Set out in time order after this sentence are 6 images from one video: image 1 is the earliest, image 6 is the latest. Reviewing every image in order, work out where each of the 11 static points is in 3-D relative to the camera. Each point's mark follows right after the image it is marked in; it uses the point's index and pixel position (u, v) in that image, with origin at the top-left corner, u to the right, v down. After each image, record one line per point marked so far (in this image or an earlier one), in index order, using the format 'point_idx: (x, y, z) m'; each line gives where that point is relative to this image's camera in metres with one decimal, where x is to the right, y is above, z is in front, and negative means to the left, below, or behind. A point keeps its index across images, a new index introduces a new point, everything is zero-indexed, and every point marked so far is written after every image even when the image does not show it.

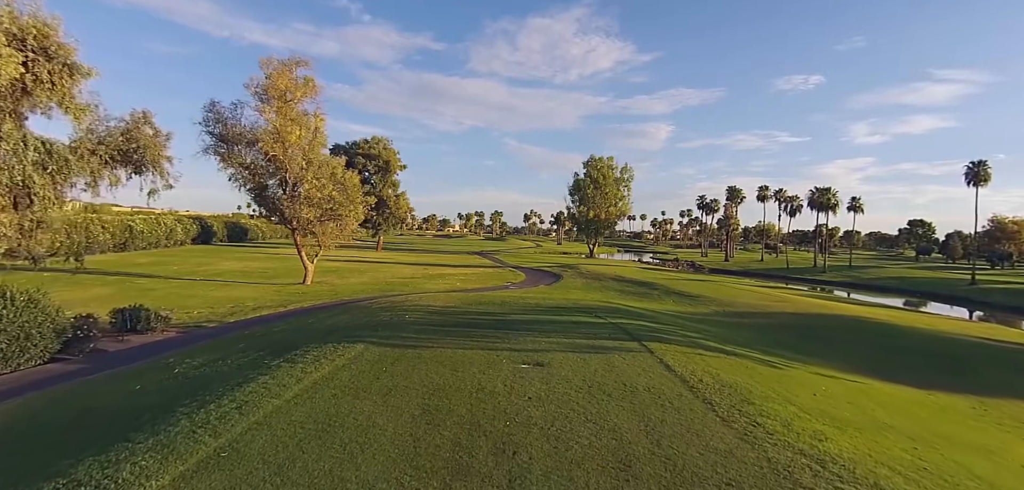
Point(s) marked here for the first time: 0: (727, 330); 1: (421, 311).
0: (+7.2, -2.9, +16.5) m
1: (-2.7, -2.0, +14.9) m
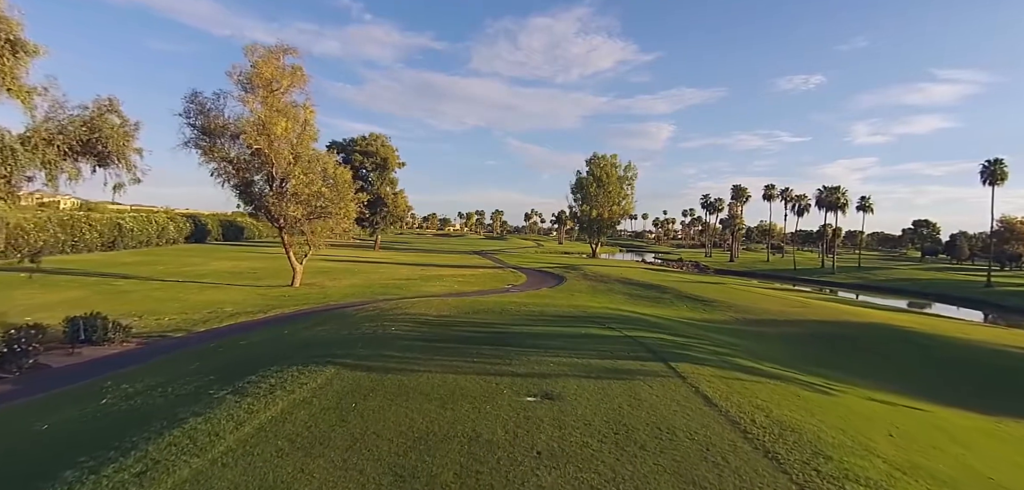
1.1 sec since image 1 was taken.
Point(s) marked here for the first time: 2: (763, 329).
0: (+7.2, -2.9, +14.7) m
1: (-2.7, -2.0, +13.1) m
2: (+9.4, -3.2, +18.5) m
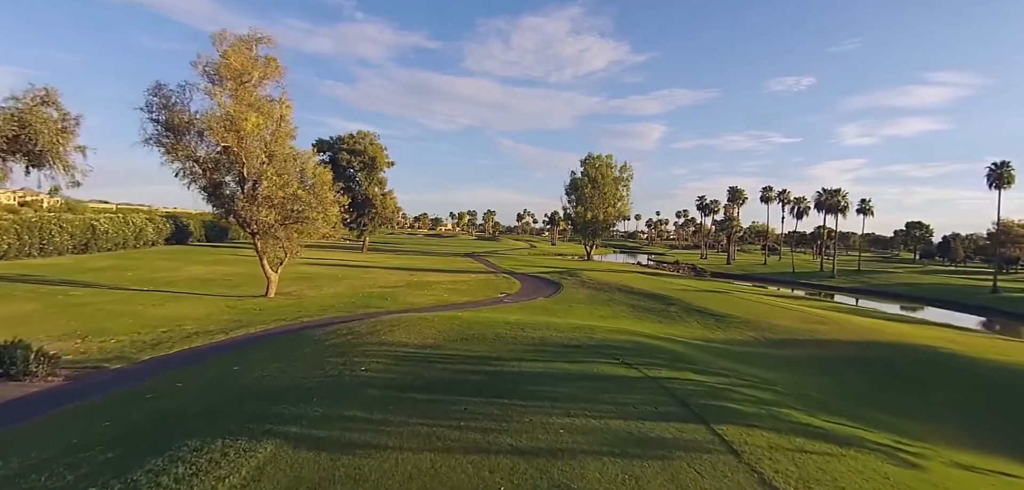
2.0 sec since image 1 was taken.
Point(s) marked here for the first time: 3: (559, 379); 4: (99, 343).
0: (+7.1, -3.4, +12.7) m
1: (-2.8, -2.5, +10.9) m
2: (+9.2, -3.6, +16.5) m
3: (+0.9, -2.6, +9.5) m
4: (-13.6, -3.2, +16.3) m
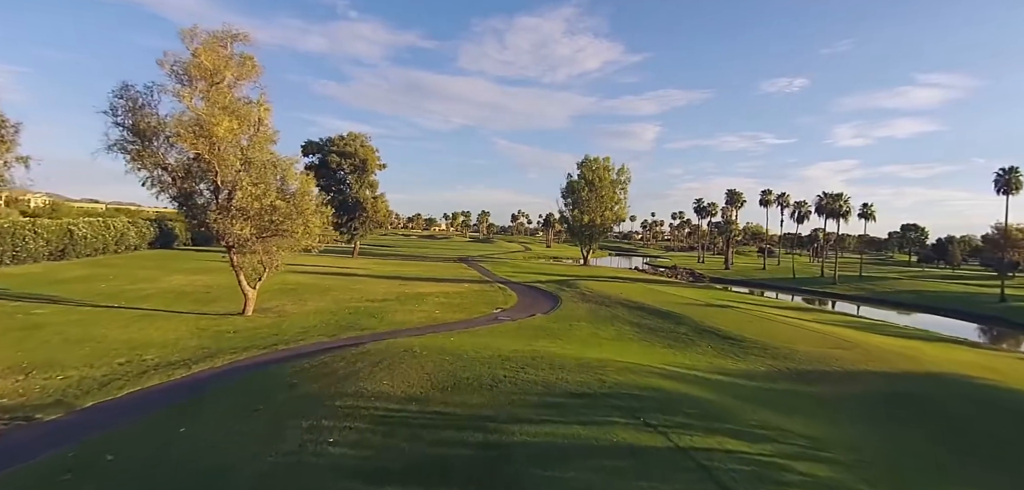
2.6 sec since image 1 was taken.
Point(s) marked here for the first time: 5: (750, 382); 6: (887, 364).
0: (+7.1, -4.1, +11.0) m
1: (-2.8, -3.2, +9.1) m
2: (+9.2, -4.3, +14.8) m
3: (+1.0, -3.3, +7.7) m
4: (-13.6, -3.9, +14.4) m
5: (+7.1, -4.1, +14.9) m
6: (+14.0, -4.5, +18.5) m
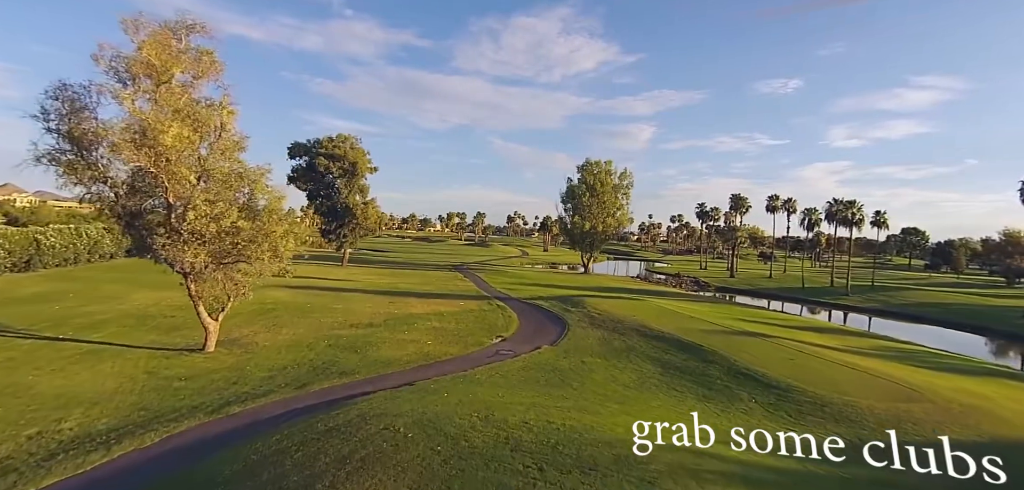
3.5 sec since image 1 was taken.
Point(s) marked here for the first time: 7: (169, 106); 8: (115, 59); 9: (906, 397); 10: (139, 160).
0: (+7.4, -5.2, +7.7) m
1: (-2.5, -4.3, +5.8) m
2: (+9.4, -5.5, +11.6) m
3: (+1.3, -4.4, +4.5) m
4: (-13.4, -5.0, +10.9) m
5: (+7.4, -5.2, +11.7) m
6: (+14.2, -5.6, +15.4) m
7: (-12.7, +5.1, +18.4) m
8: (-14.0, +6.6, +17.6) m
9: (+14.5, -5.5, +18.4) m
10: (-13.5, +3.1, +18.1) m
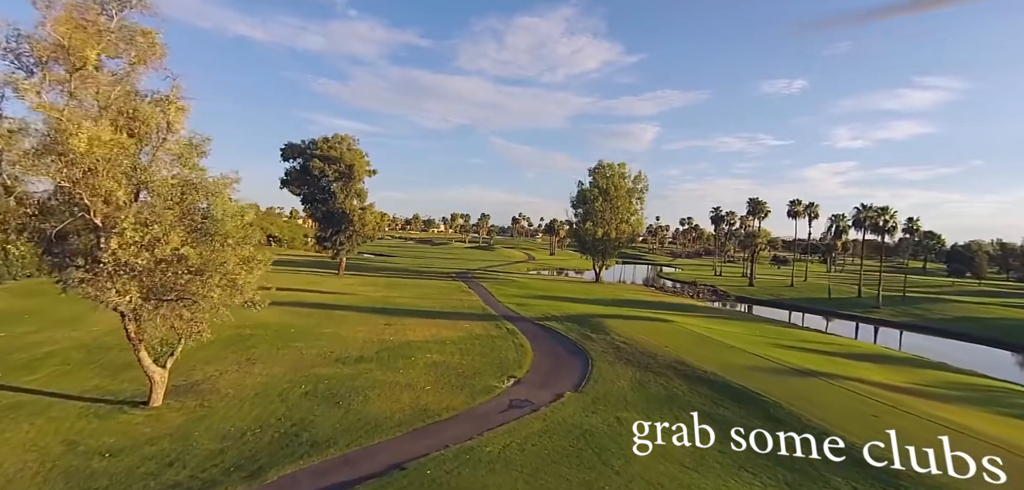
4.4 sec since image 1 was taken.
0: (+8.0, -6.2, +3.5) m
1: (-1.9, -5.3, +1.6) m
2: (+10.0, -6.5, +7.4) m
3: (+1.8, -5.4, +0.3) m
4: (-12.8, -6.0, +6.8) m
5: (+8.0, -6.2, +7.4) m
6: (+14.8, -6.6, +11.1) m
7: (-12.1, +4.1, +14.3) m
8: (-13.4, +5.6, +13.5) m
9: (+15.1, -6.5, +14.1) m
10: (-12.9, +2.1, +14.0) m
